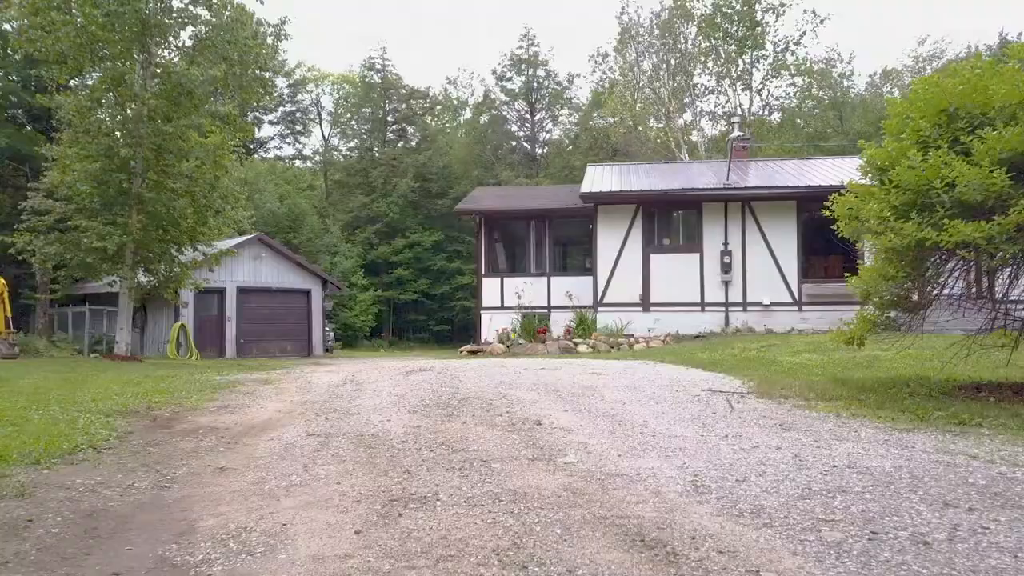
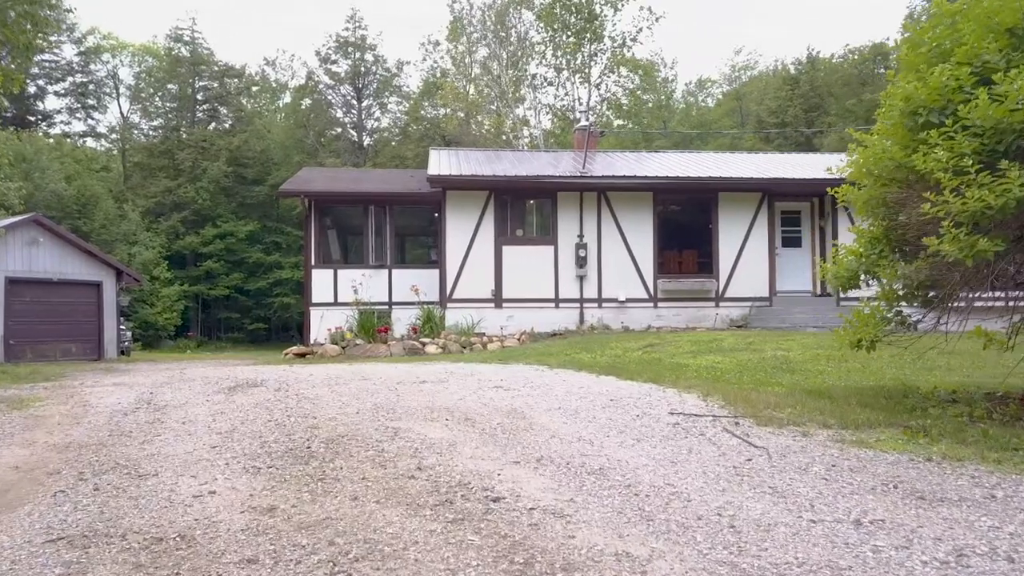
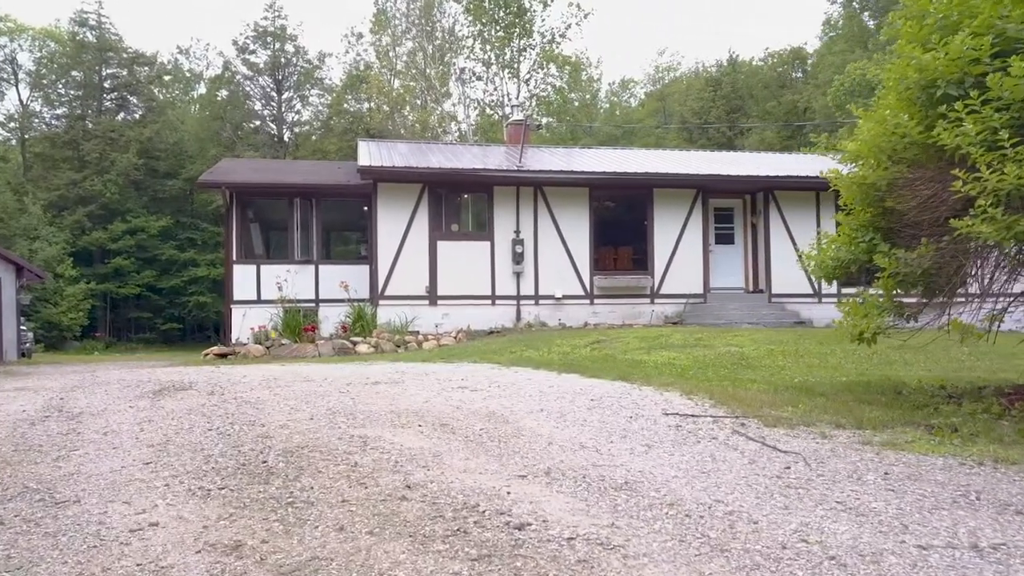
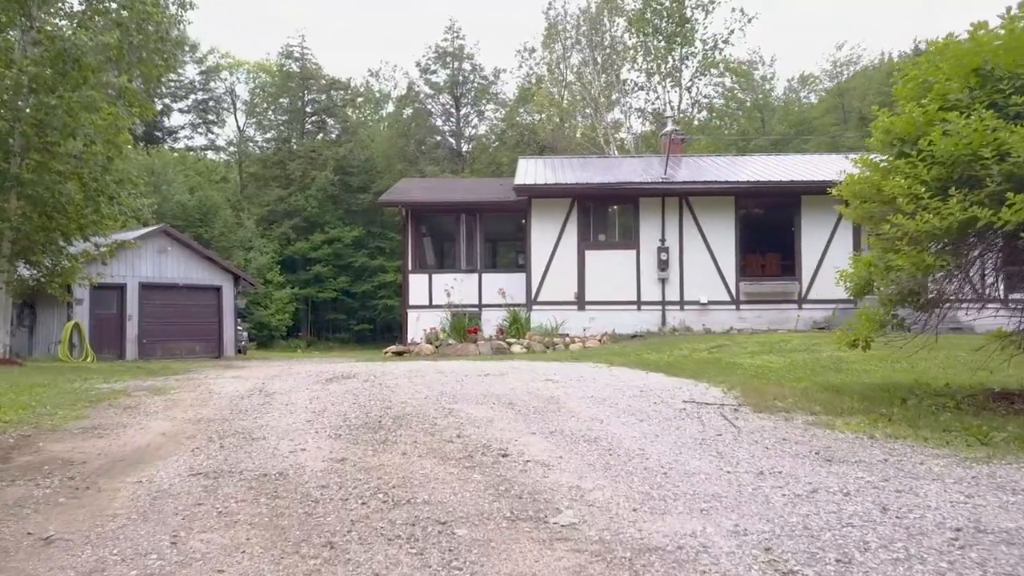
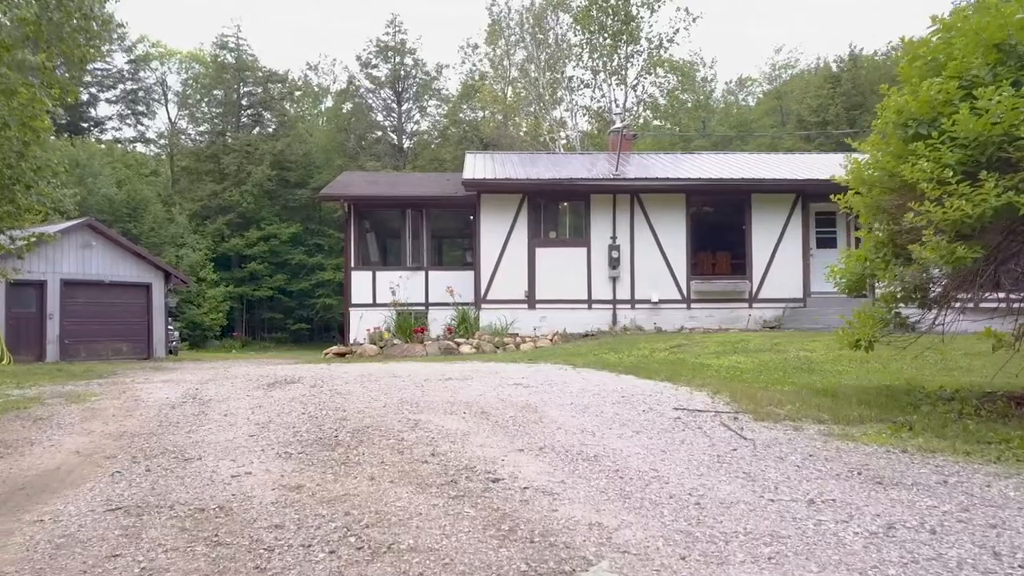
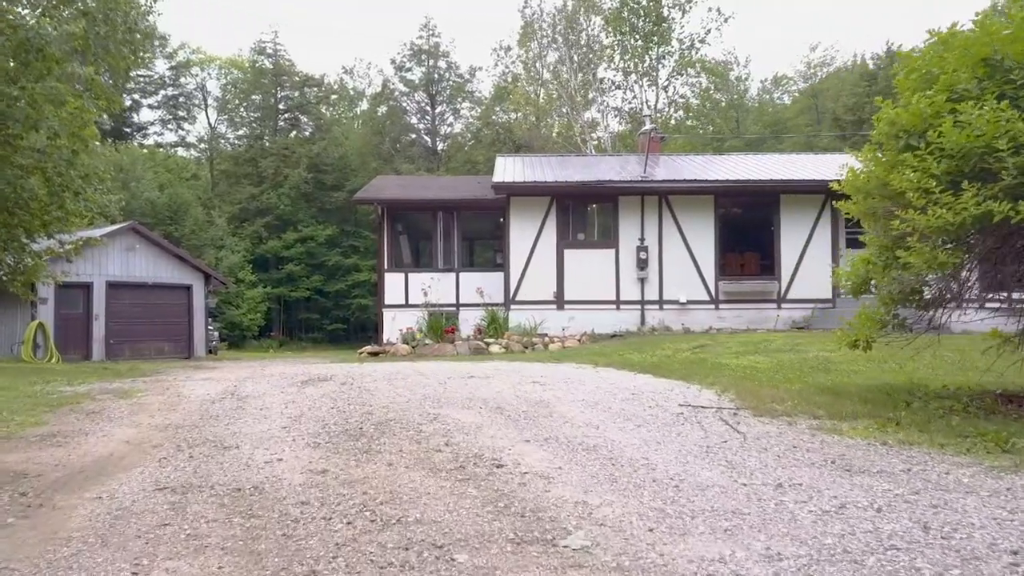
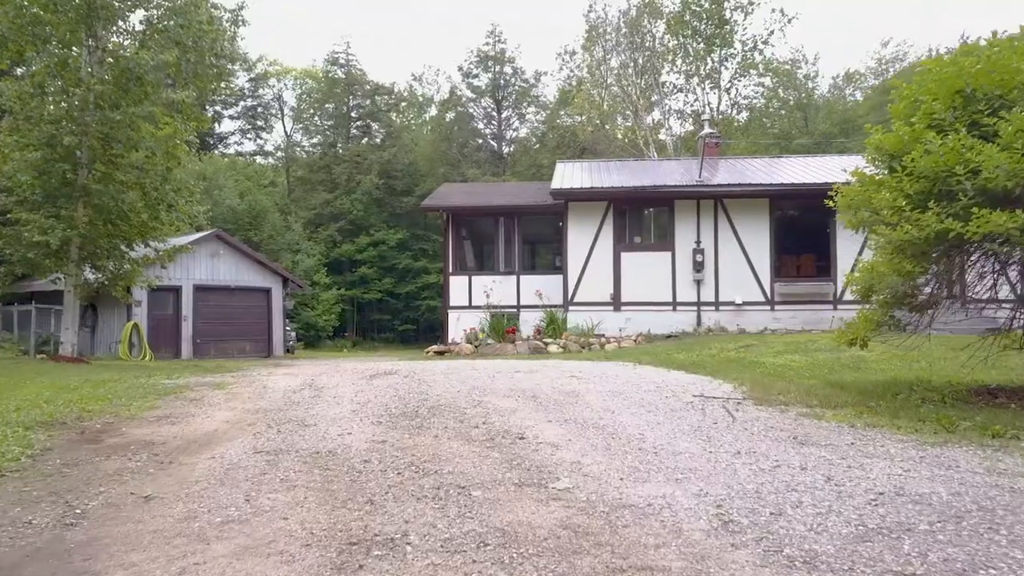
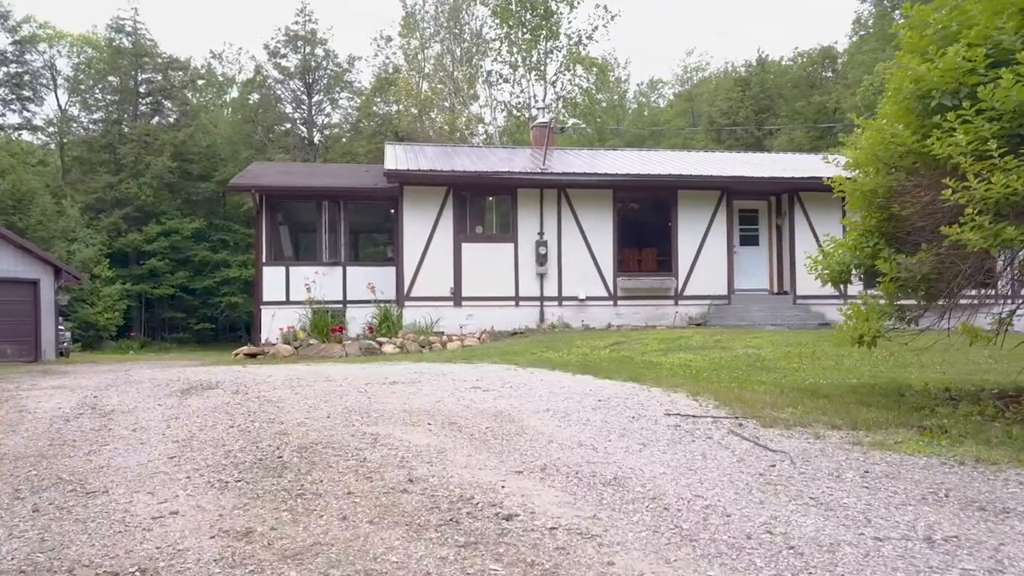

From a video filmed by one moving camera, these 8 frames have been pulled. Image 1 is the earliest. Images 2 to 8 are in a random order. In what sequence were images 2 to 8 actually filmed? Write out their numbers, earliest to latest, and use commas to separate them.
7, 4, 6, 5, 2, 8, 3
